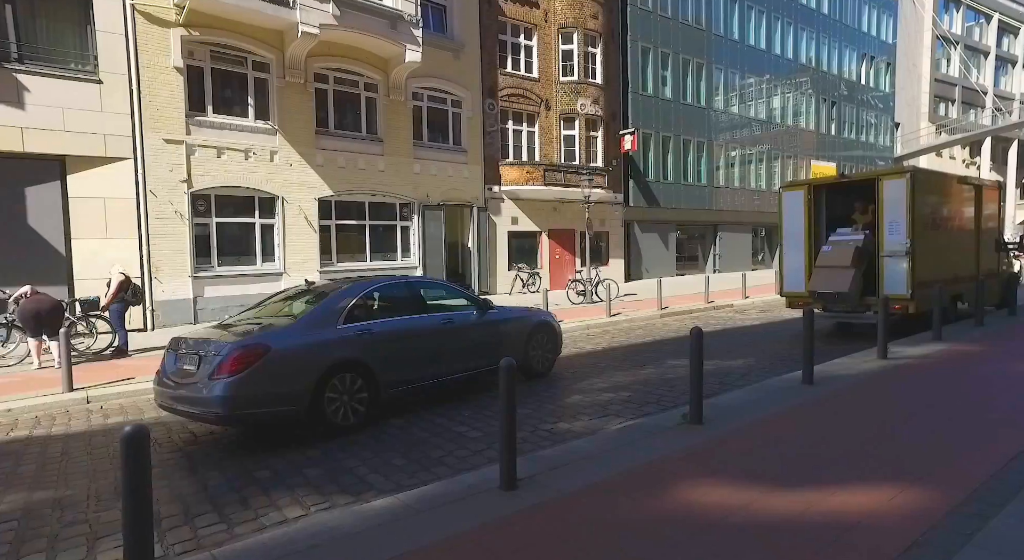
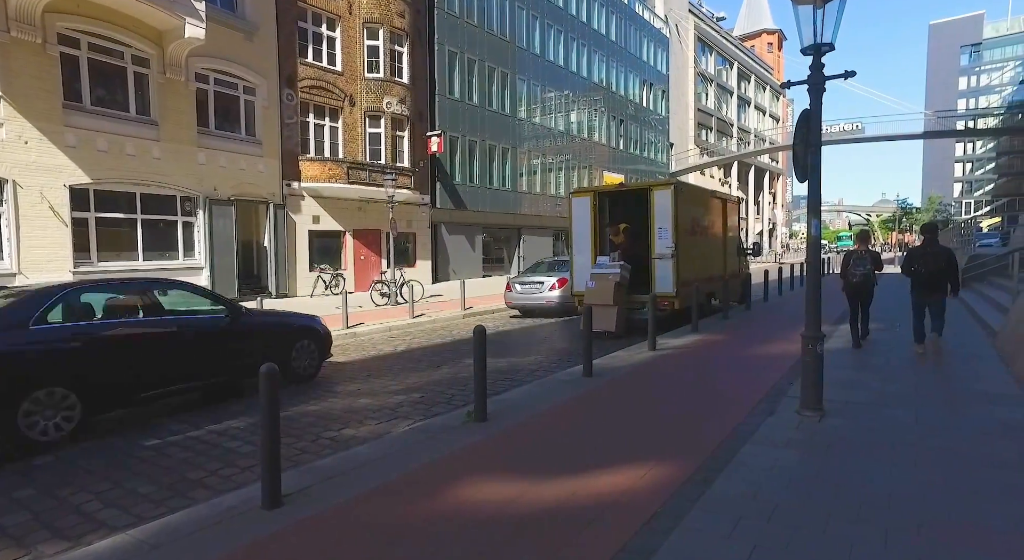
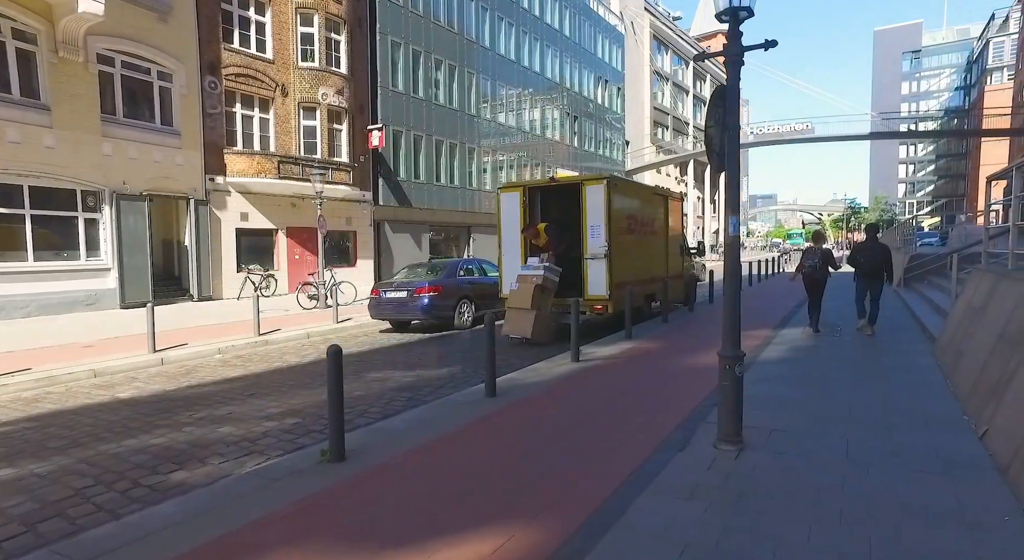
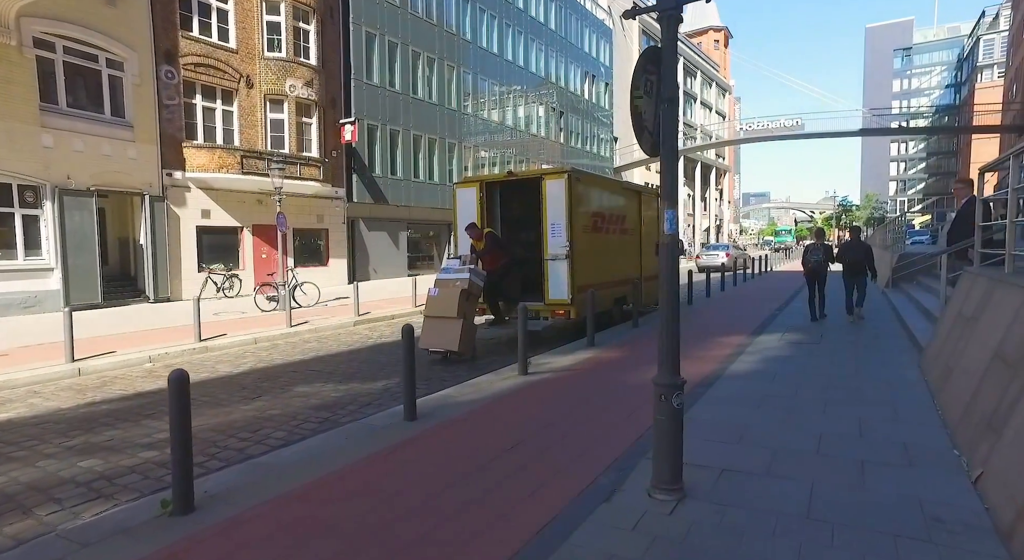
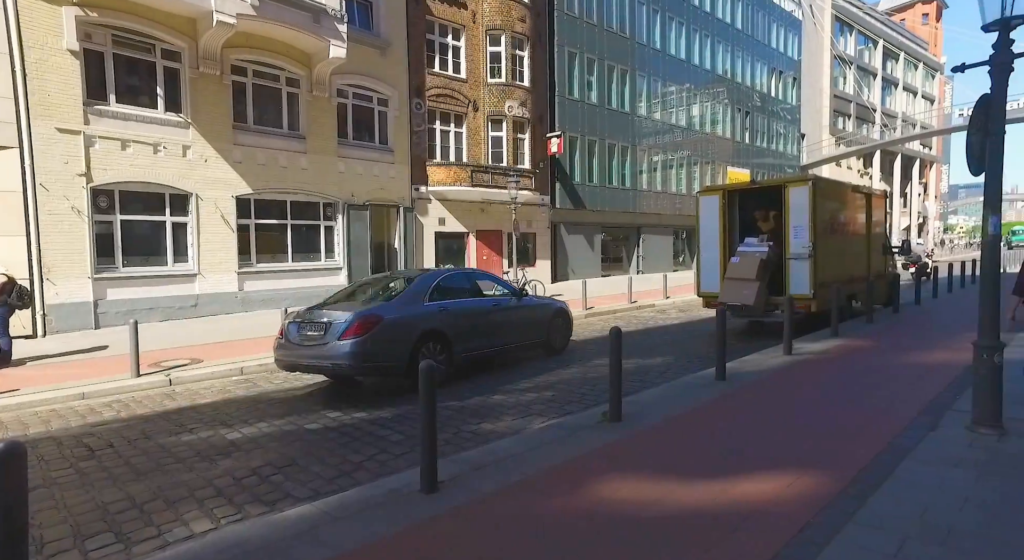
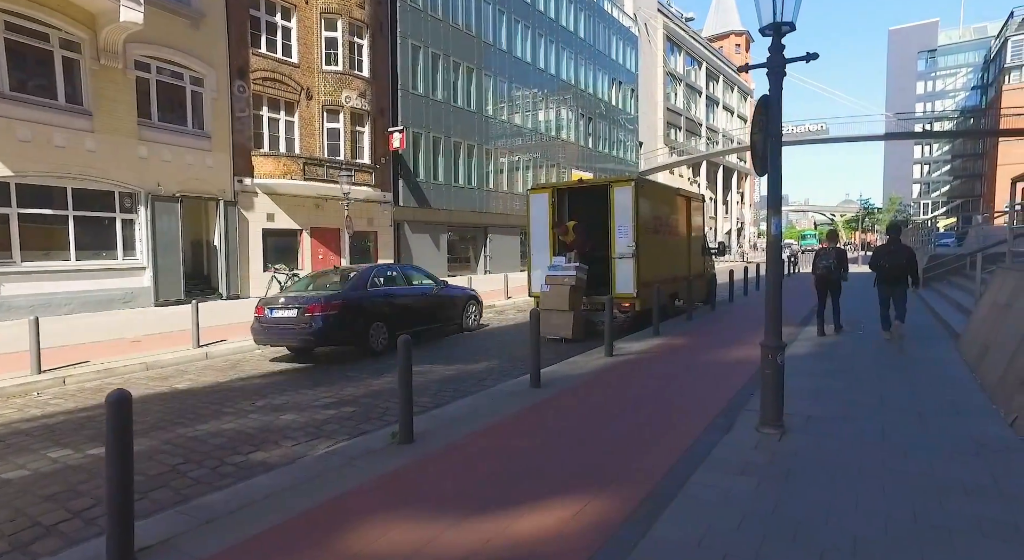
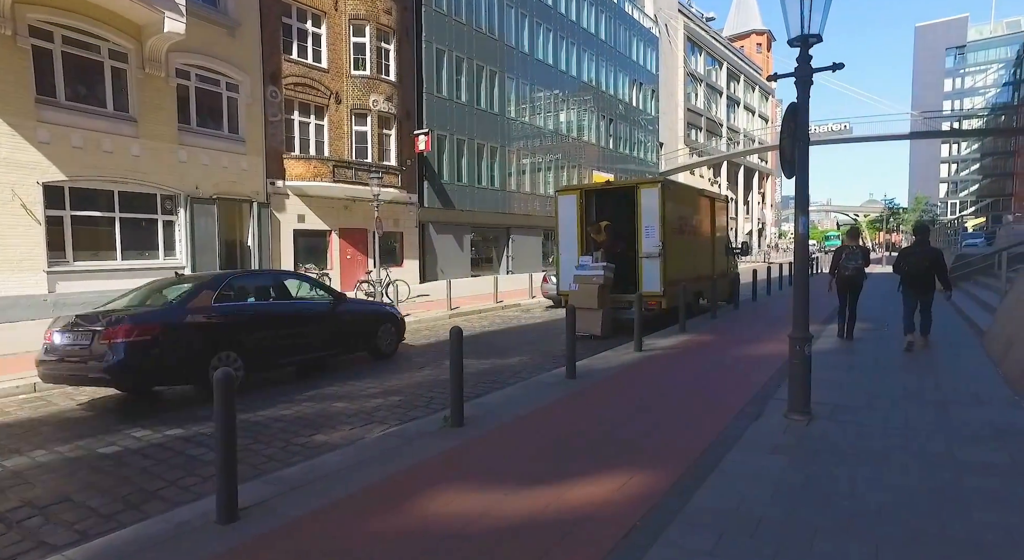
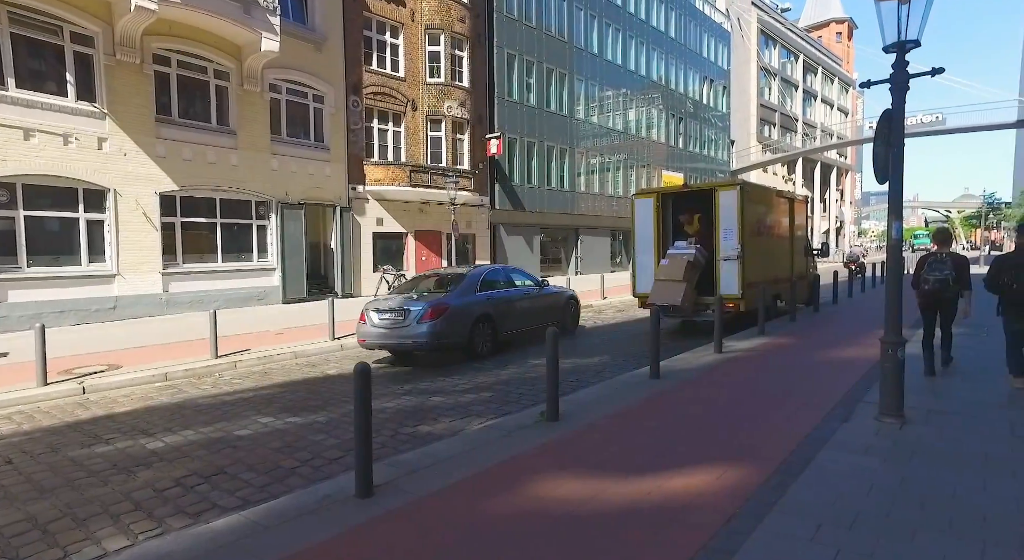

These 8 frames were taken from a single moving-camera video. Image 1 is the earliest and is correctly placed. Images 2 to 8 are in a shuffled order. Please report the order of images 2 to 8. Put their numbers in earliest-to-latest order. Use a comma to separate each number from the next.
5, 8, 2, 7, 6, 3, 4
